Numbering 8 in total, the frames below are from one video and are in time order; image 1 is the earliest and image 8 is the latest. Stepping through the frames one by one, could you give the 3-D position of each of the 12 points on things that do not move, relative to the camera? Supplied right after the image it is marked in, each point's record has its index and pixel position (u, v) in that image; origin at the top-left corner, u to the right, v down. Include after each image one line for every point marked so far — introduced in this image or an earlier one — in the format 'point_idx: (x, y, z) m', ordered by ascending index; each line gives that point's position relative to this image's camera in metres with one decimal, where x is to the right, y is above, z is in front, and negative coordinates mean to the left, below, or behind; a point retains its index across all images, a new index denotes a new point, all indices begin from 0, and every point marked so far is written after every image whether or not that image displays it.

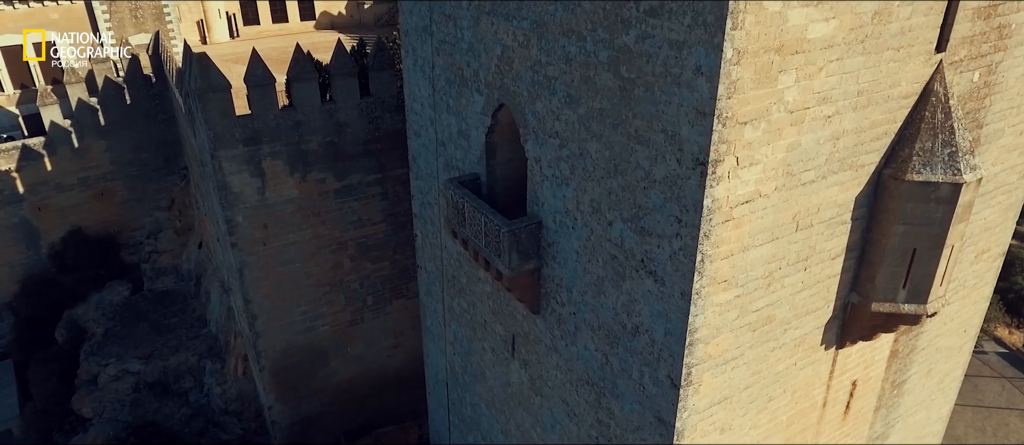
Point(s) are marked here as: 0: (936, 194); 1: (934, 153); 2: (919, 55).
0: (+3.0, +0.2, +4.8) m
1: (+3.0, +0.5, +4.7) m
2: (+2.8, +1.1, +4.5) m
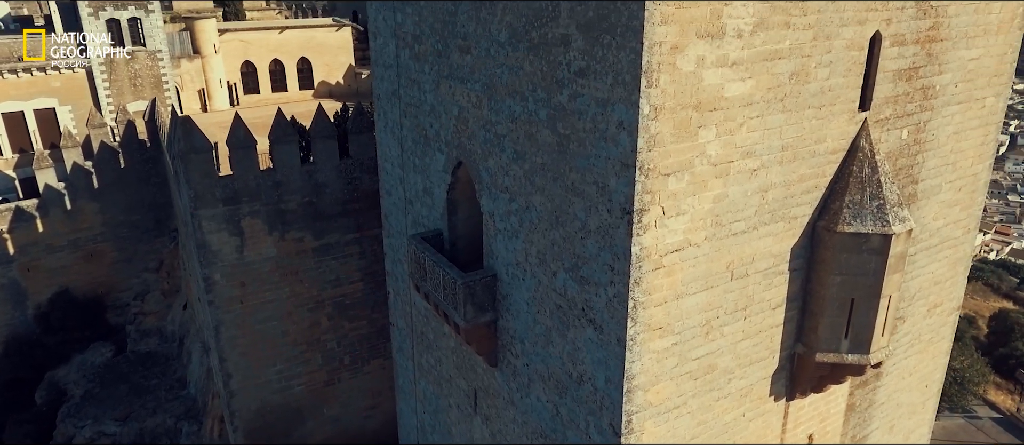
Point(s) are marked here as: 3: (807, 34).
0: (+2.6, -0.2, +4.9) m
1: (+2.6, +0.1, +4.9) m
2: (+2.4, +0.8, +4.8) m
3: (+1.9, +1.2, +4.4) m
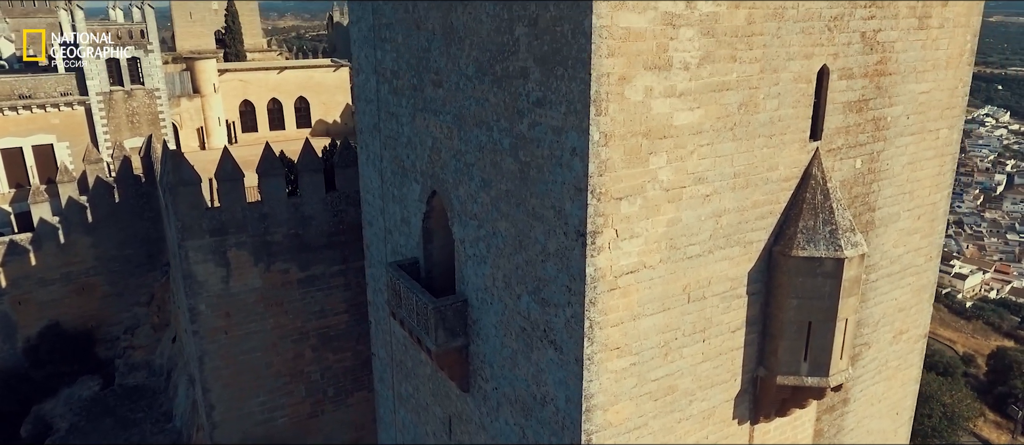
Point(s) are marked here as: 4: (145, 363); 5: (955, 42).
0: (+2.3, -0.3, +5.1) m
1: (+2.3, -0.1, +5.1) m
2: (+2.1, +0.6, +5.0) m
3: (+1.7, +1.1, +4.6) m
4: (-8.0, -3.1, +14.6) m
5: (+3.9, +1.6, +5.8) m
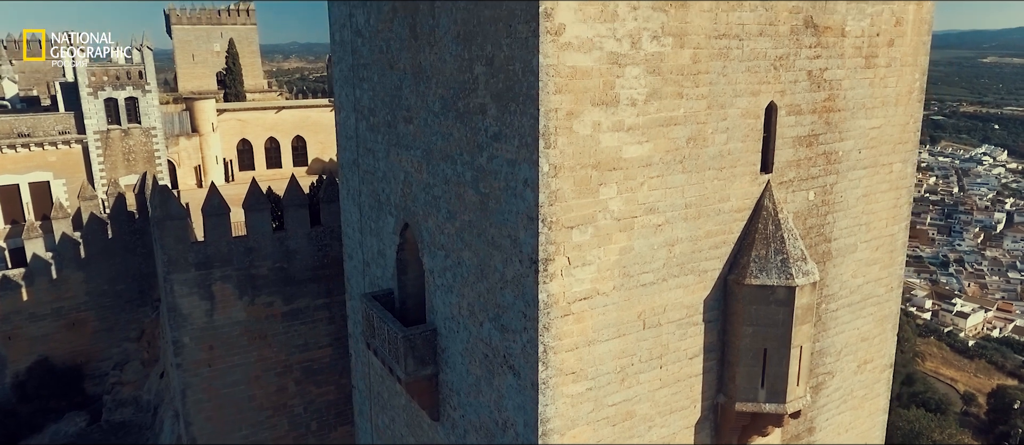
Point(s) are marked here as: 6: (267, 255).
0: (+2.1, -0.6, +5.2) m
1: (+2.0, -0.3, +5.2) m
2: (+1.8, +0.4, +5.2) m
3: (+1.4, +0.9, +4.9) m
4: (-8.3, -3.8, +14.6) m
5: (+3.6, +1.3, +6.1) m
6: (-3.6, -0.5, +9.7) m
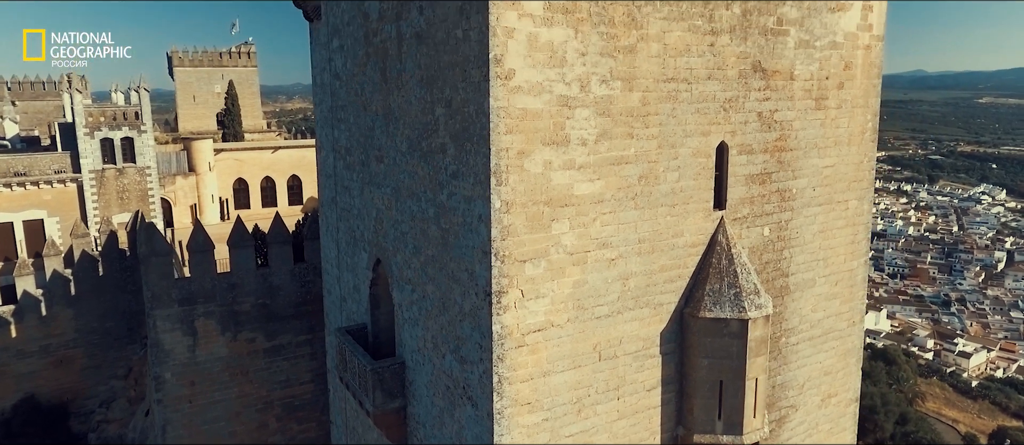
0: (+1.7, -0.9, +5.4) m
1: (+1.7, -0.6, +5.4) m
2: (+1.5, +0.1, +5.4) m
3: (+1.1, +0.6, +5.1) m
4: (-8.6, -4.7, +14.6) m
5: (+3.3, +1.0, +6.4) m
6: (-3.9, -1.0, +9.9) m
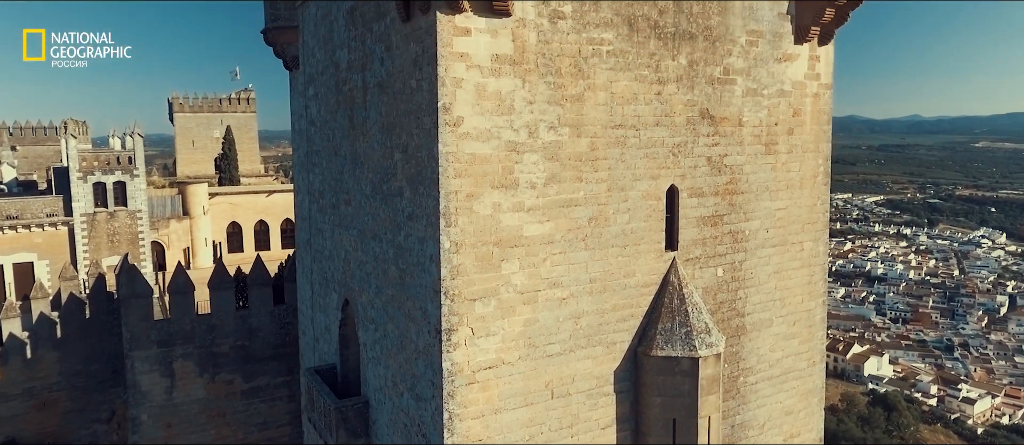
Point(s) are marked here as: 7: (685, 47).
0: (+1.4, -1.2, +5.5) m
1: (+1.3, -0.9, +5.5) m
2: (+1.1, -0.2, +5.6) m
3: (+0.7, +0.3, +5.3) m
4: (-9.0, -5.6, +14.4) m
5: (+2.9, +0.6, +6.6) m
6: (-4.2, -1.6, +10.0) m
7: (+1.5, +1.5, +5.7) m
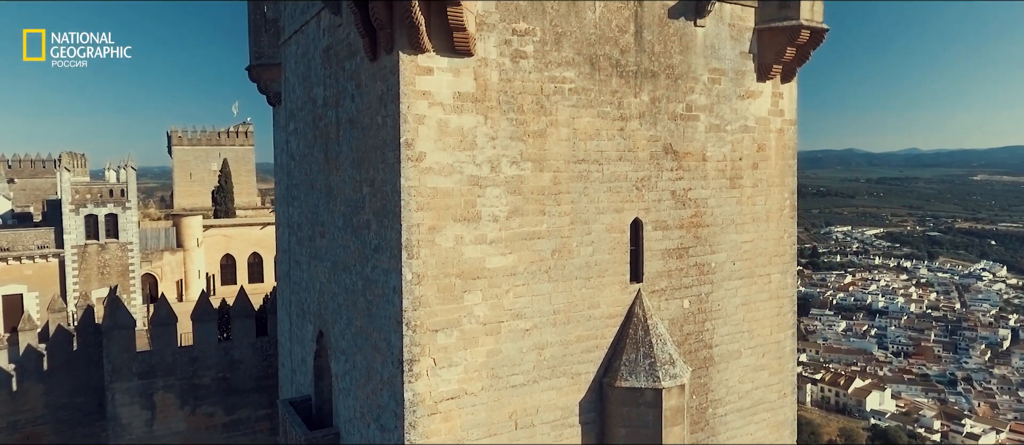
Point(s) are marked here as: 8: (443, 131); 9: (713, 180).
0: (+1.1, -1.5, +5.6) m
1: (+1.1, -1.2, +5.6) m
2: (+0.9, -0.5, +5.7) m
3: (+0.4, 0.0, +5.5) m
4: (-9.2, -6.3, +14.3) m
5: (+2.6, +0.2, +6.7) m
6: (-4.5, -2.1, +10.0) m
7: (+1.2, +1.2, +5.9) m
8: (-0.5, +0.7, +4.9) m
9: (+1.9, +0.4, +6.3) m
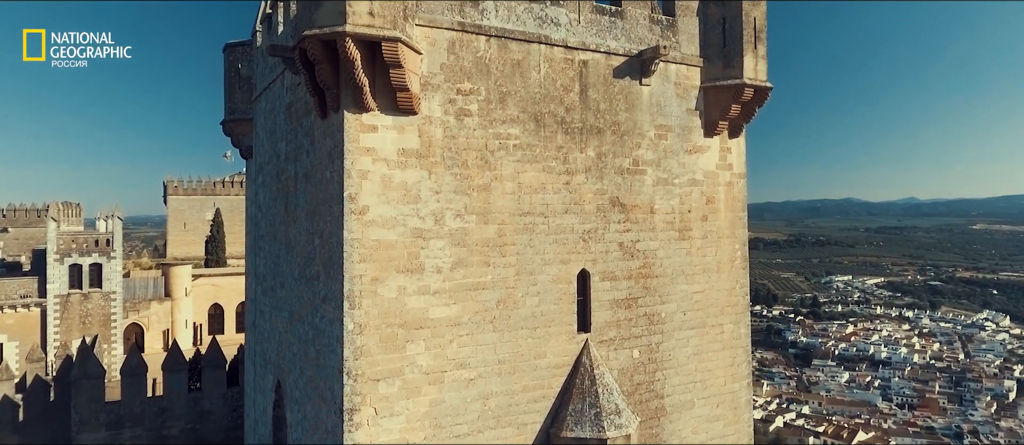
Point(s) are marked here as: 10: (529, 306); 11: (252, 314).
0: (+0.6, -1.9, +5.6) m
1: (+0.6, -1.6, +5.7) m
2: (+0.4, -1.0, +5.8) m
3: (0.0, -0.4, +5.6) m
4: (-9.7, -7.3, +13.9) m
5: (+2.2, -0.3, +6.9) m
6: (-5.0, -2.9, +10.0) m
7: (+0.7, +0.7, +6.1) m
8: (-1.0, +0.3, +5.1) m
9: (+1.4, -0.1, +6.5) m
10: (+0.2, -0.7, +5.7) m
11: (-3.3, -1.2, +8.4) m
